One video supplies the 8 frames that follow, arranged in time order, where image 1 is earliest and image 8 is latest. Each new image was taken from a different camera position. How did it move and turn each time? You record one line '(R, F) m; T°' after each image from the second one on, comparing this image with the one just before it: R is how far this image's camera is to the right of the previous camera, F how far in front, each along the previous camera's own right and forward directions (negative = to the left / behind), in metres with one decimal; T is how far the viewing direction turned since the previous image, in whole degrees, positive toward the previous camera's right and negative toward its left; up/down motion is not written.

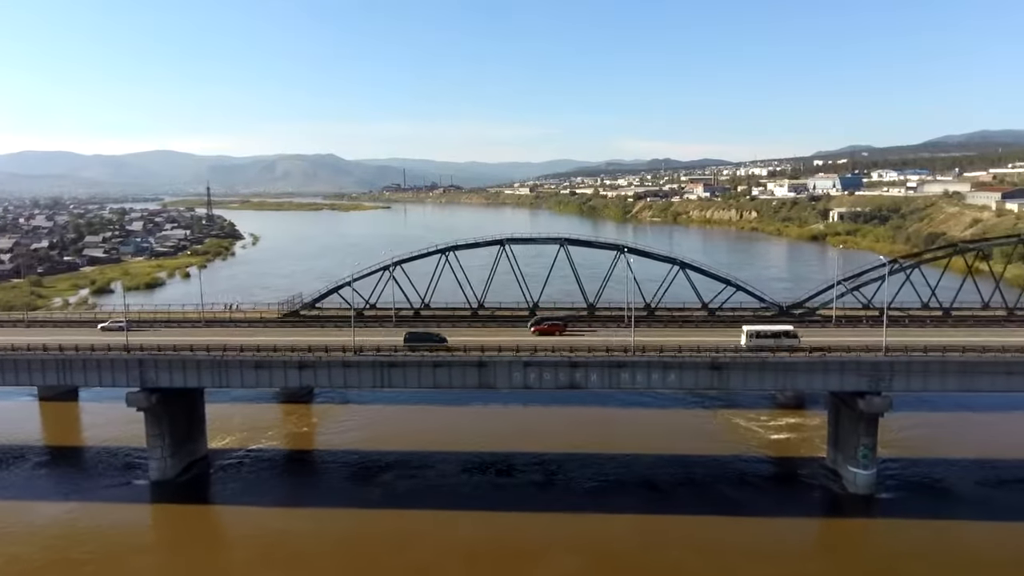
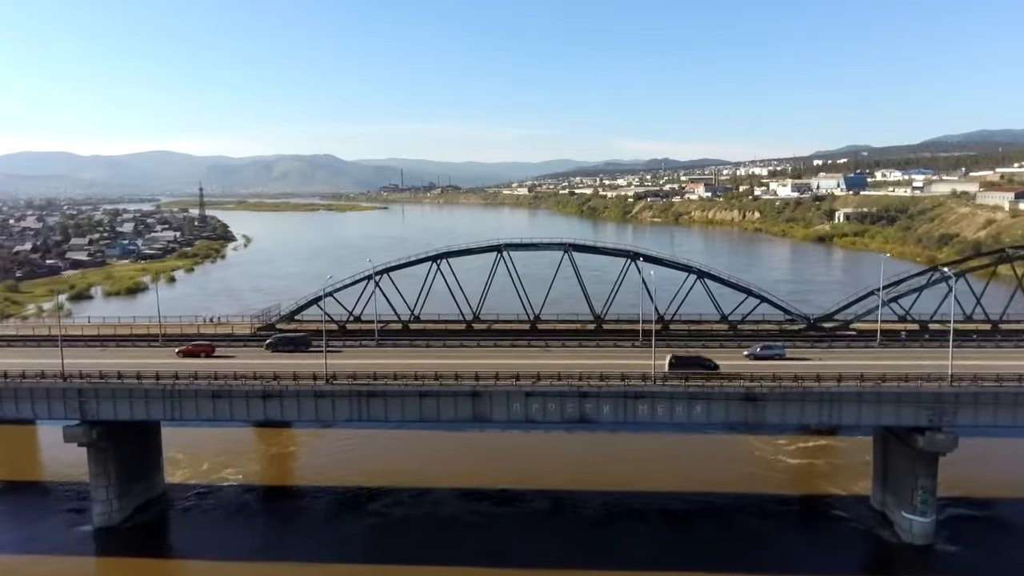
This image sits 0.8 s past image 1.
(0.0, +3.2) m; 0°
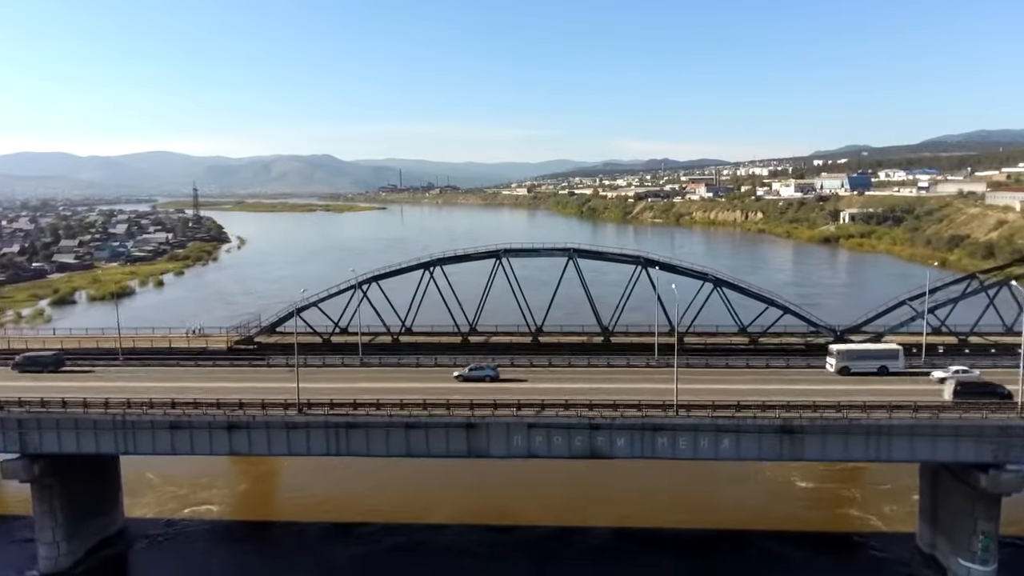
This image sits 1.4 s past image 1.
(0.0, +2.4) m; 0°
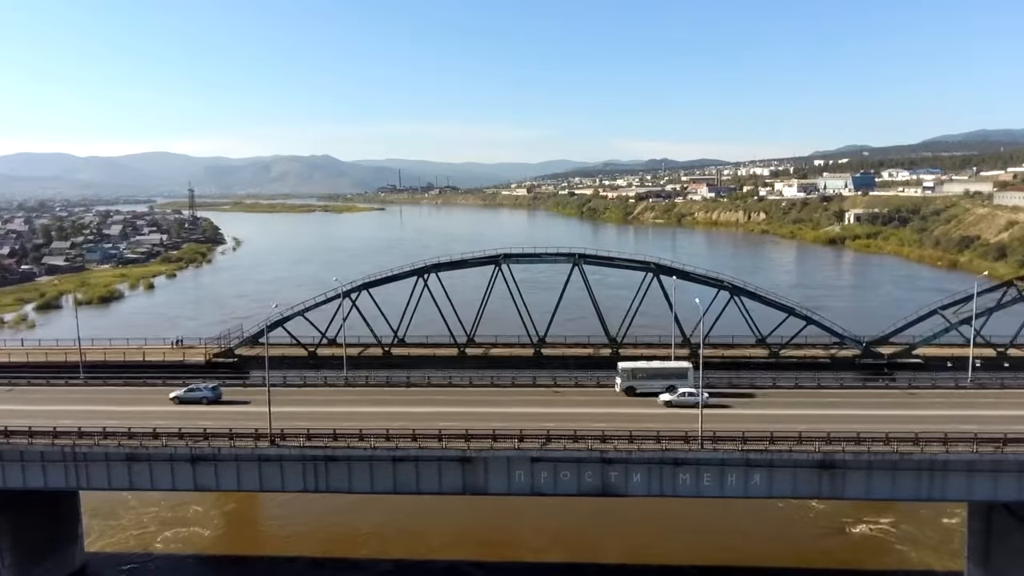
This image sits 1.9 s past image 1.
(0.0, +2.0) m; 0°
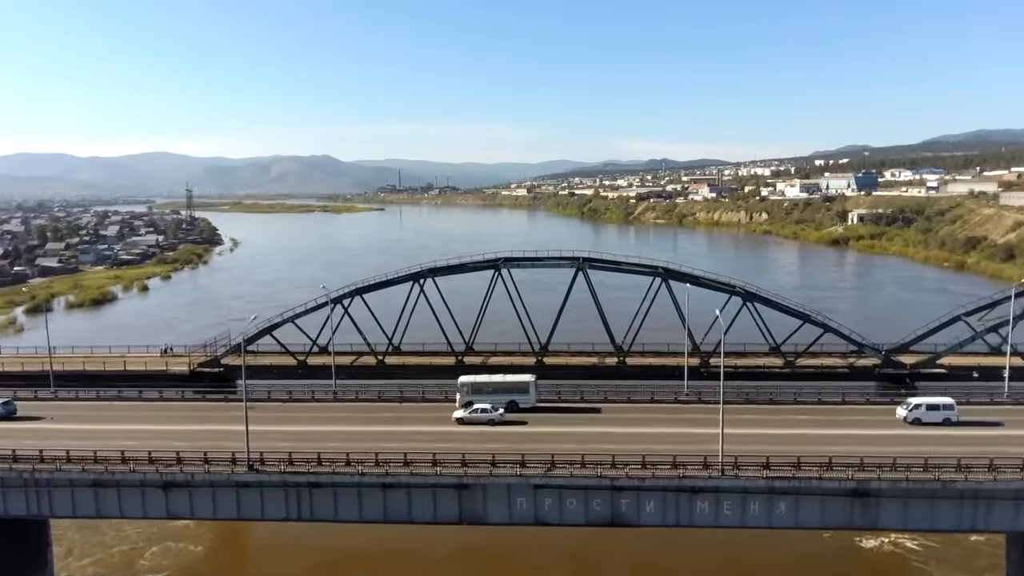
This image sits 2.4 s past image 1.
(0.0, +1.3) m; 0°
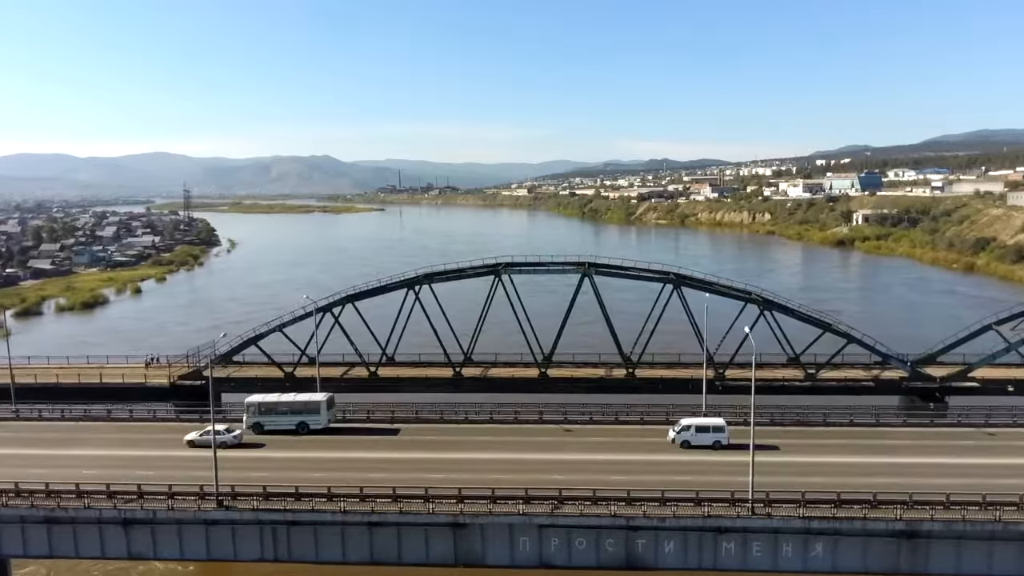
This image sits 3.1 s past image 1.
(0.0, +1.5) m; 0°
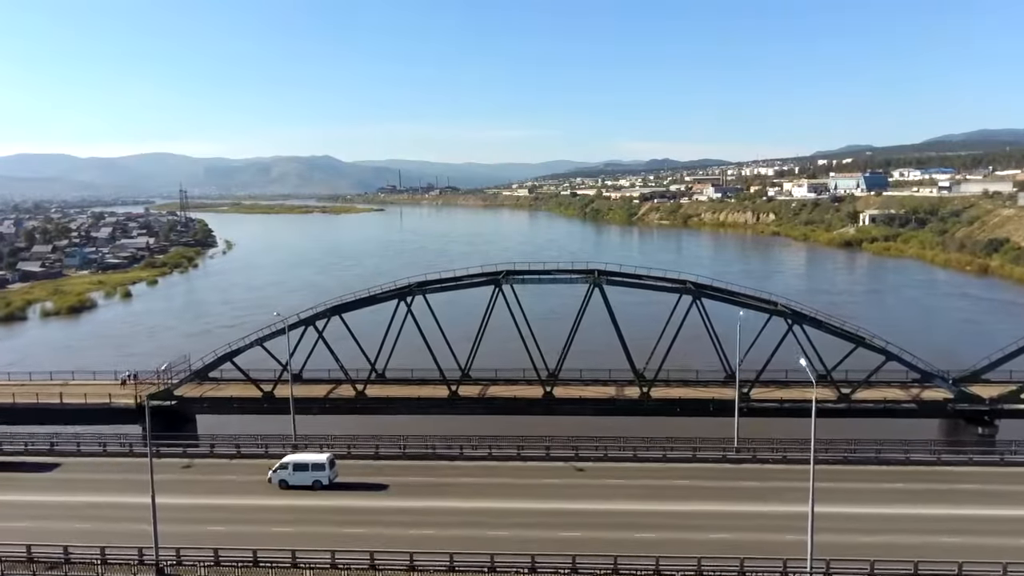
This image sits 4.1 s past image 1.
(0.0, +2.1) m; 0°
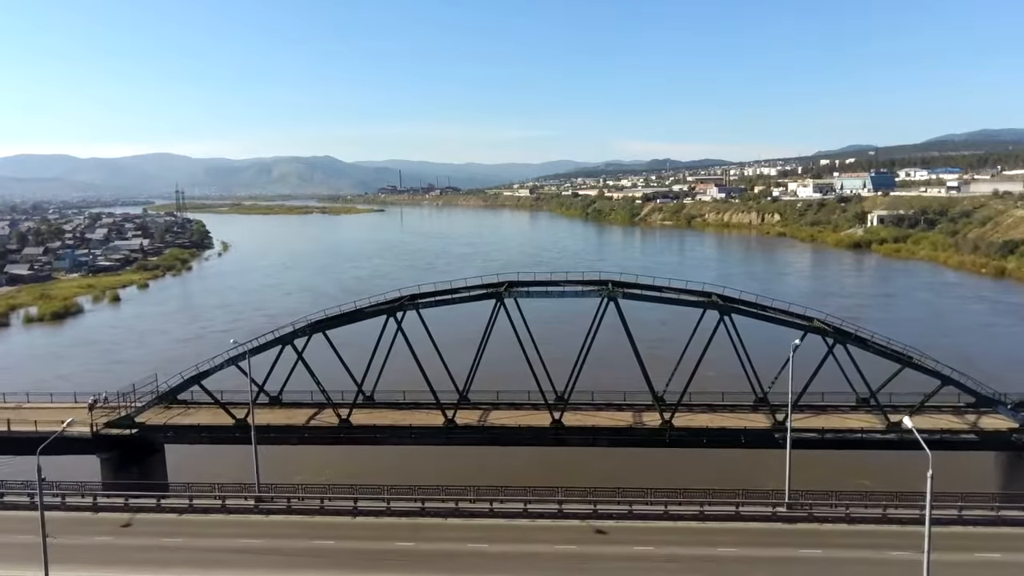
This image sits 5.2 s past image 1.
(-0.1, +2.3) m; 0°
